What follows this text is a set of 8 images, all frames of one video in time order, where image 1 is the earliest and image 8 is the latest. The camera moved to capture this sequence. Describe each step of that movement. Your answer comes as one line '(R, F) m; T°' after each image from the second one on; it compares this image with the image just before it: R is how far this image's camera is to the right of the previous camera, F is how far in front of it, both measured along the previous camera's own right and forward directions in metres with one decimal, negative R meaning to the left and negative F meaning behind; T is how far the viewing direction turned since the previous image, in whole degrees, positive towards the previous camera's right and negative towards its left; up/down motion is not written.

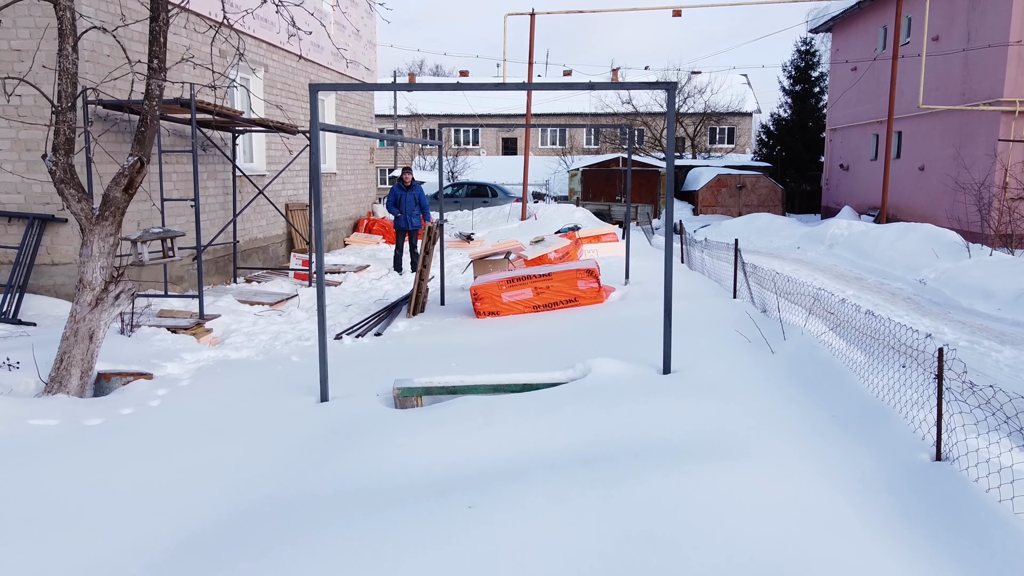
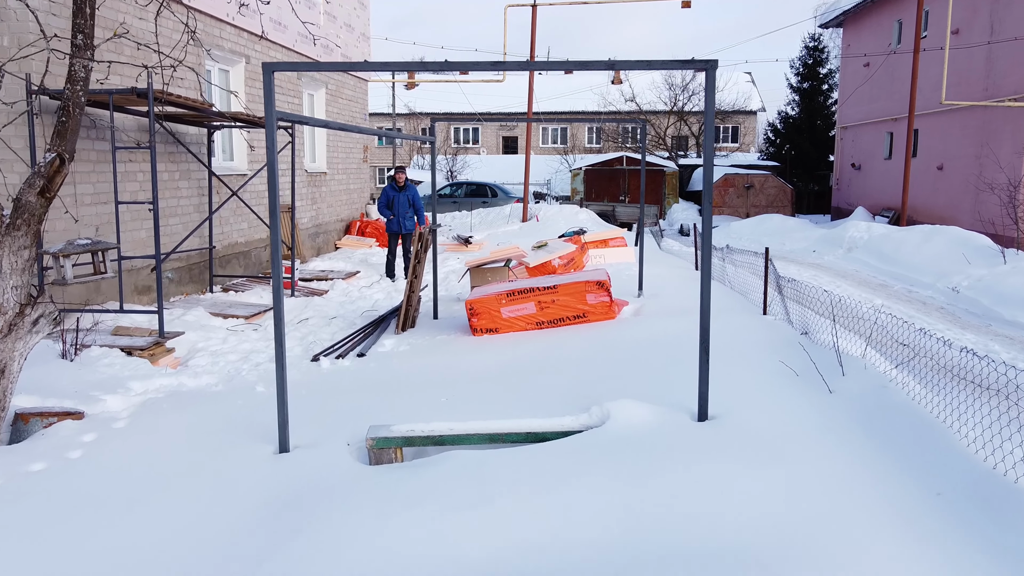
(0.0, +0.8) m; 0°
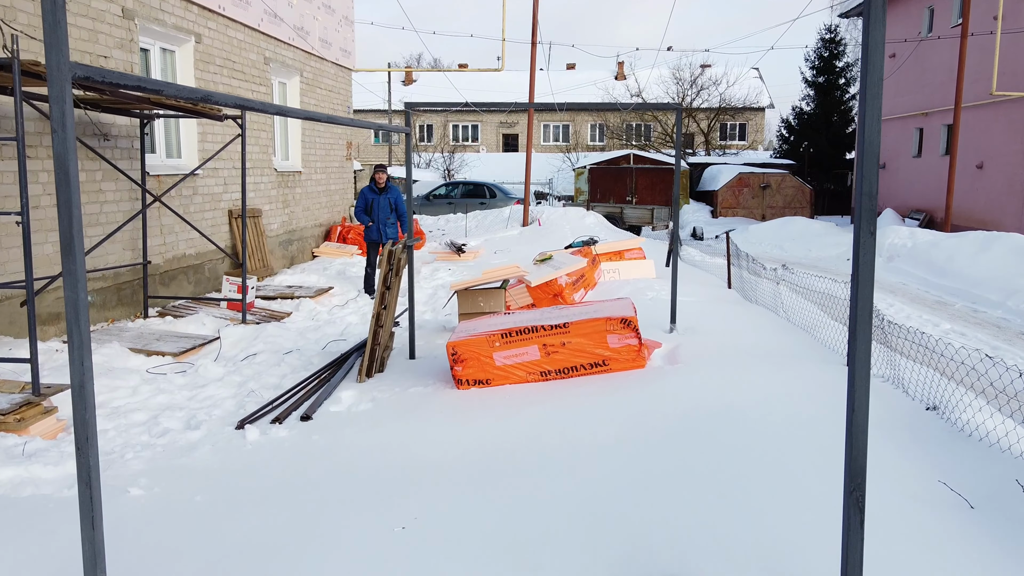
(0.0, +1.6) m; 0°
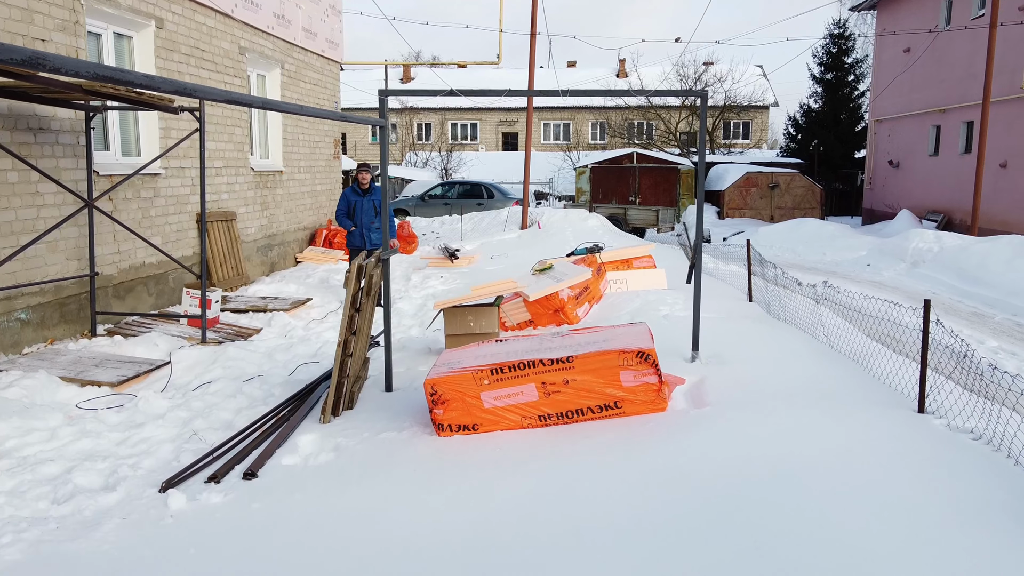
(0.0, +0.9) m; 0°
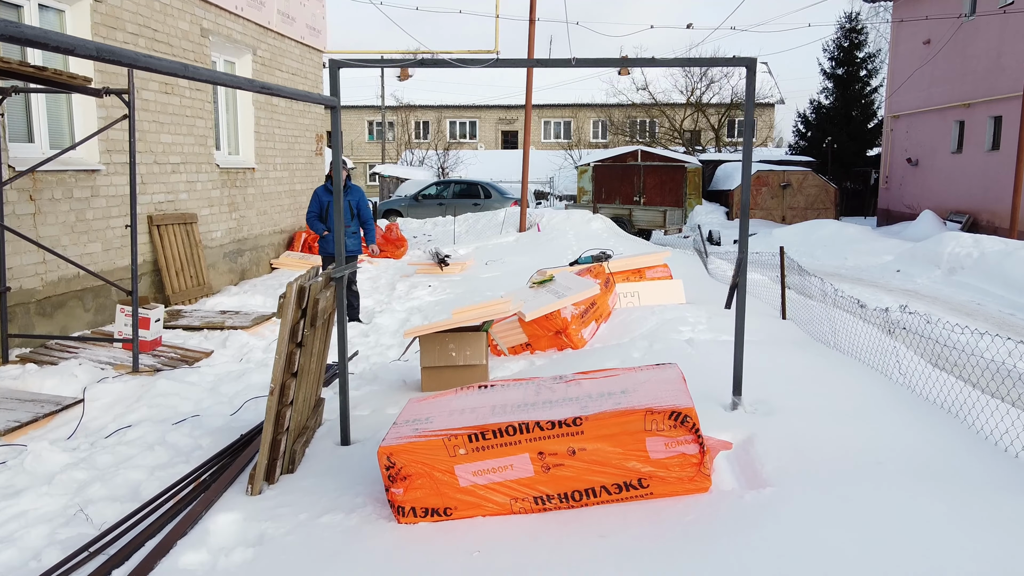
(0.0, +1.1) m; 0°
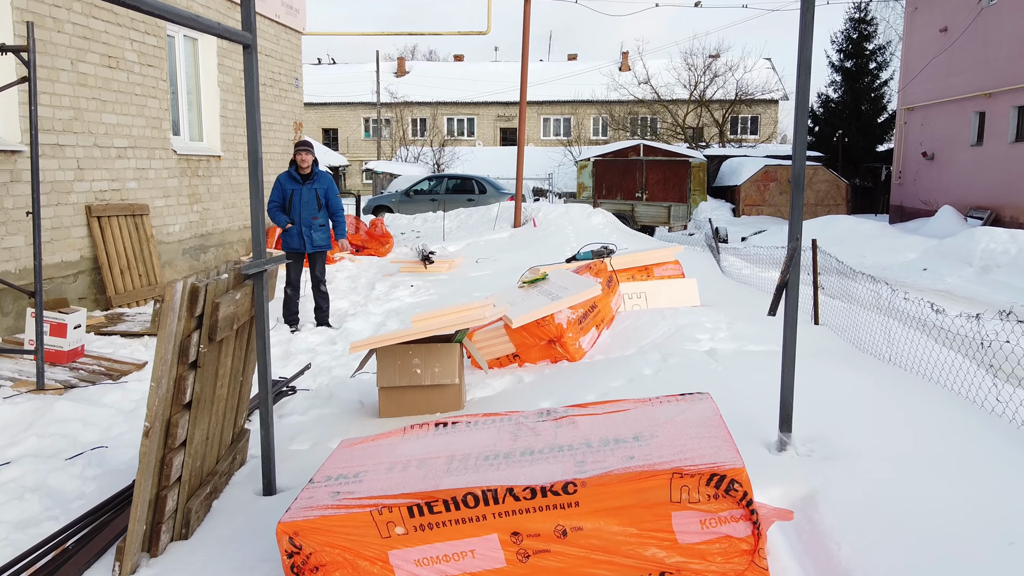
(+0.1, +0.9) m; 0°
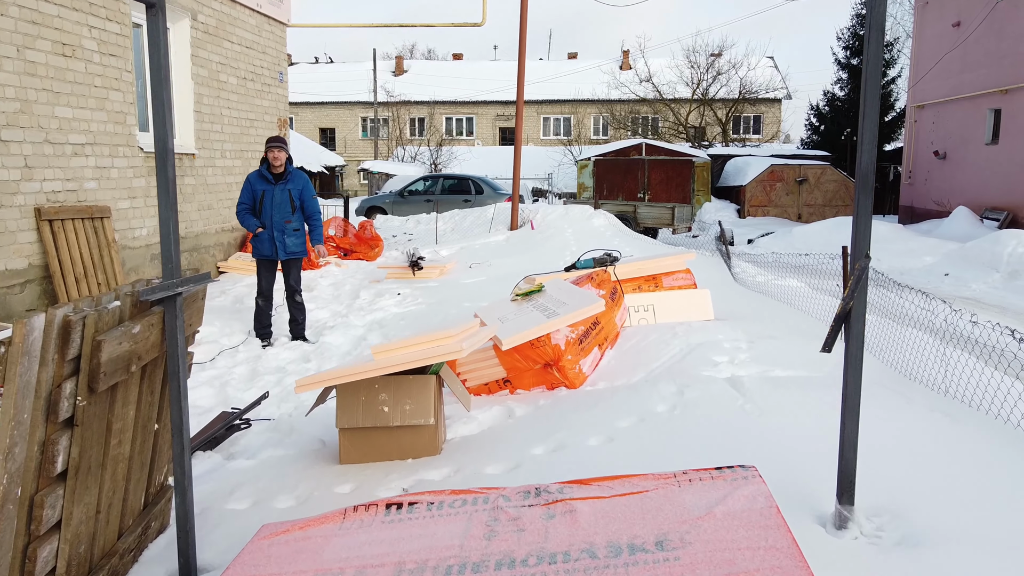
(0.0, +0.6) m; 0°
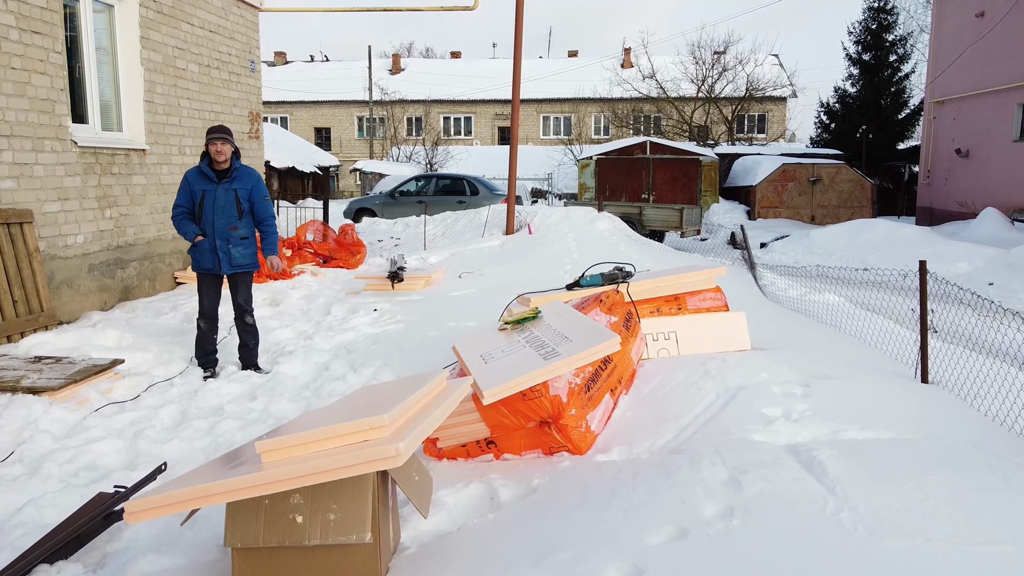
(+0.1, +1.0) m; 0°
